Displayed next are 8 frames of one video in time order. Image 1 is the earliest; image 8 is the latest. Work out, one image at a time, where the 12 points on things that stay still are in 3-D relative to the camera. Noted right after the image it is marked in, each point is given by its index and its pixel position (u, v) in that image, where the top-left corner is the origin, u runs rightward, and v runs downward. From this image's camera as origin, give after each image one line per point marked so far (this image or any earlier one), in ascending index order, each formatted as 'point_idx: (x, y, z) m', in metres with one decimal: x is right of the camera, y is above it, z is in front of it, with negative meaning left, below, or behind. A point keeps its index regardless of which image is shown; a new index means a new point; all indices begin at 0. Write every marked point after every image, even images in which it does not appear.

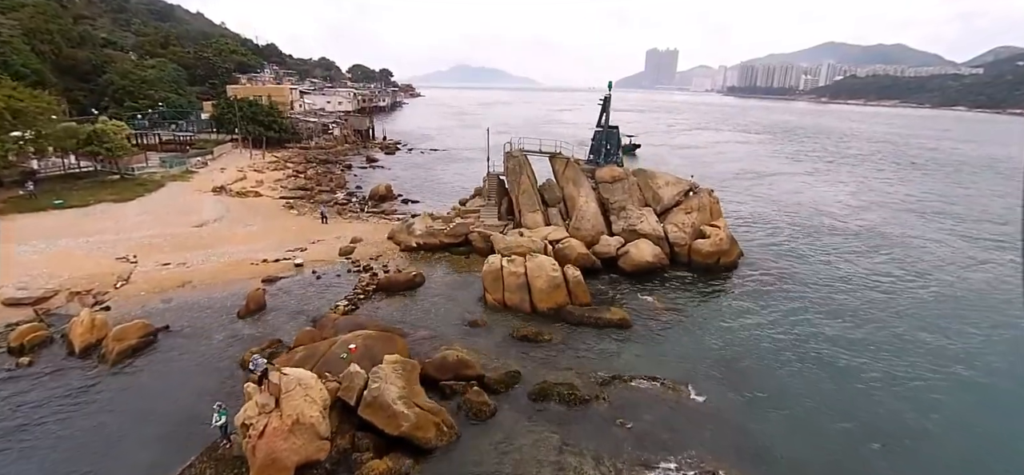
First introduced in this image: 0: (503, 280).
0: (-0.3, -1.7, +18.4) m
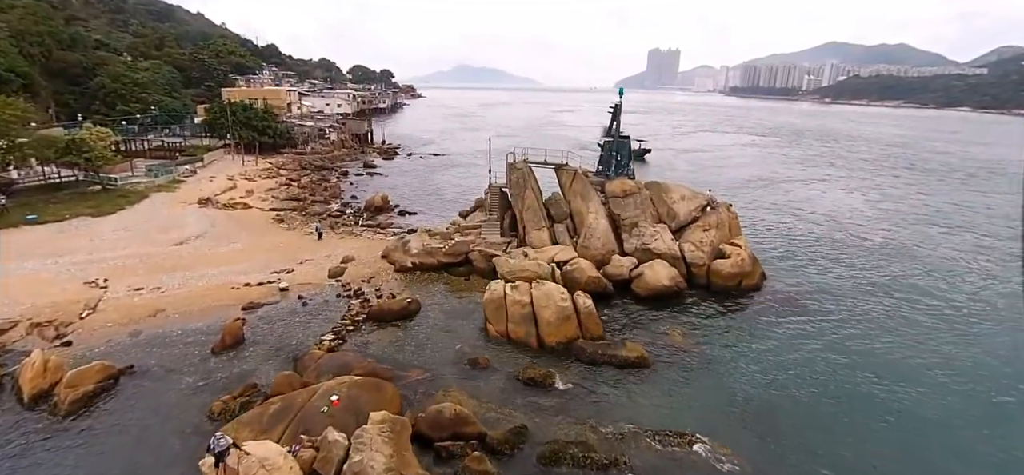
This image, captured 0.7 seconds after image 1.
0: (-0.2, -2.6, +16.6) m
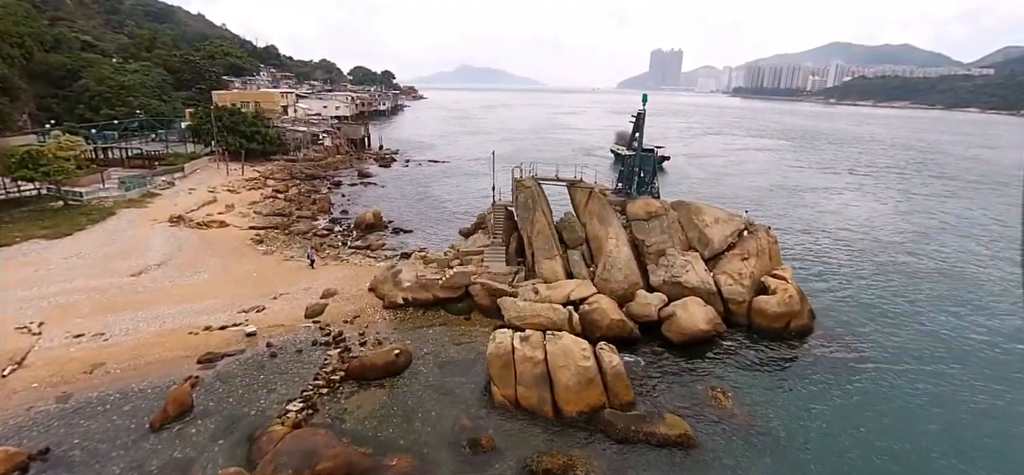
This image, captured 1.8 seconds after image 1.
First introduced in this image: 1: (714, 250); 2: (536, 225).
0: (+0.1, -3.9, +13.6) m
1: (+8.6, -0.5, +19.6) m
2: (+1.0, +0.6, +19.9) m
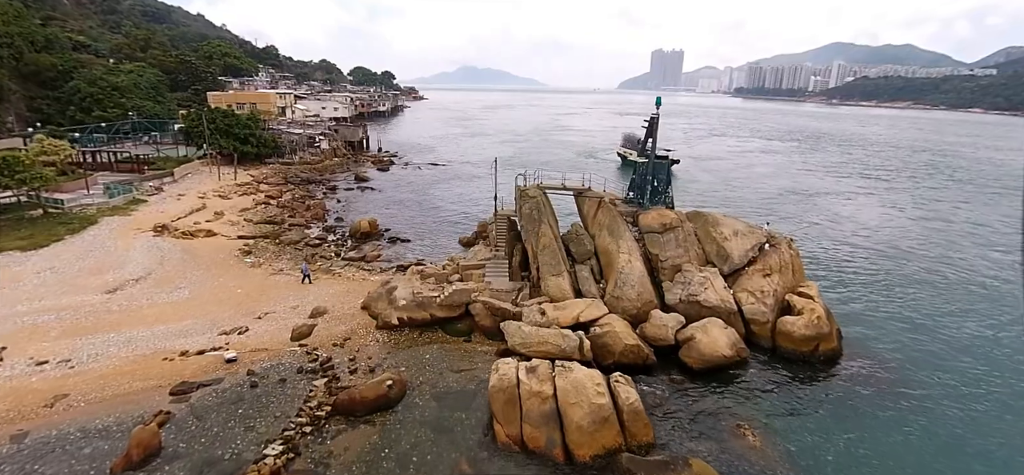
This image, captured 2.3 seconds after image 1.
0: (+0.3, -4.4, +12.1) m
1: (+8.8, -1.1, +18.2) m
2: (+1.2, 0.0, +18.4) m
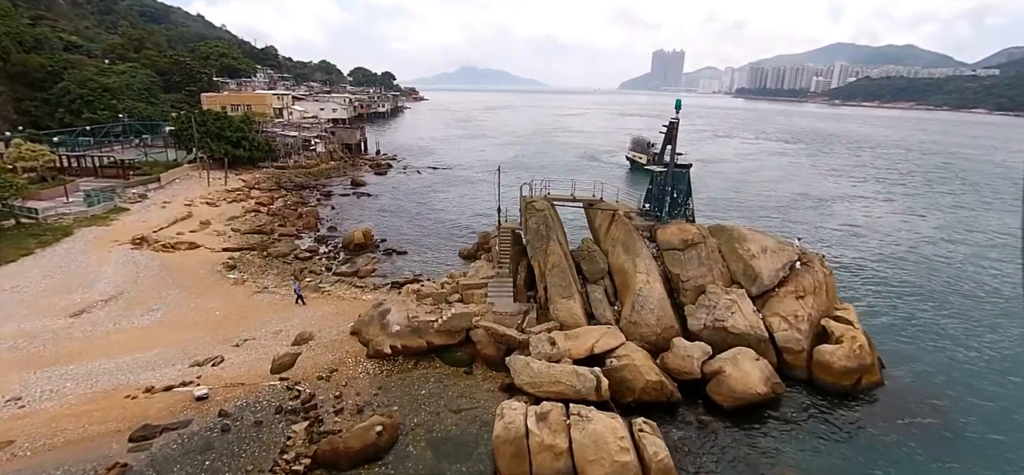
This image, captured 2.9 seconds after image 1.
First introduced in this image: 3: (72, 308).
0: (+0.4, -5.1, +10.4) m
1: (+9.0, -1.7, +16.4) m
2: (+1.4, -0.6, +16.7) m
3: (-16.8, -2.6, +17.6) m
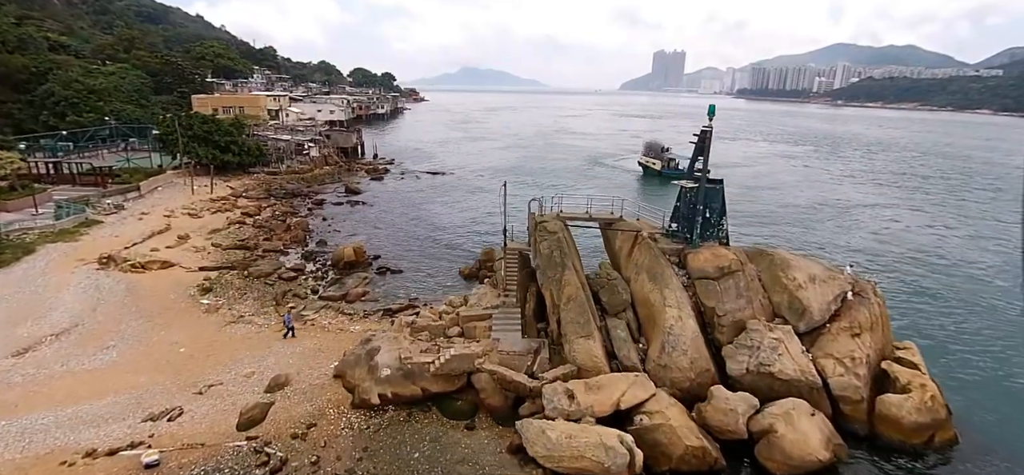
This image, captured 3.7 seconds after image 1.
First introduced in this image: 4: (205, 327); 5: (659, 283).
0: (+0.7, -5.9, +8.1) m
1: (+9.2, -2.6, +14.2) m
2: (+1.6, -1.5, +14.4) m
3: (-16.5, -3.5, +15.4) m
4: (-11.3, -3.3, +17.1) m
5: (+4.6, -1.4, +14.5) m
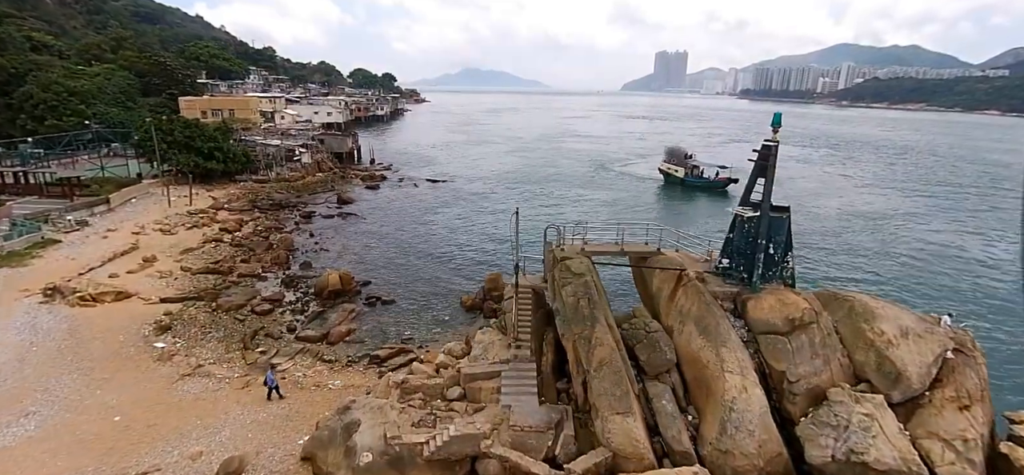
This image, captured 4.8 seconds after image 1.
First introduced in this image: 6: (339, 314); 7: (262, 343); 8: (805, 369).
0: (+1.1, -7.0, +5.1) m
1: (+9.6, -3.7, +11.1) m
2: (+2.0, -2.6, +11.4) m
3: (-16.1, -4.6, +12.4) m
4: (-10.9, -4.4, +14.1) m
5: (+5.0, -2.5, +11.5) m
6: (-7.0, -3.1, +18.7) m
7: (-9.0, -3.8, +16.6) m
8: (+7.1, -3.2, +11.3) m
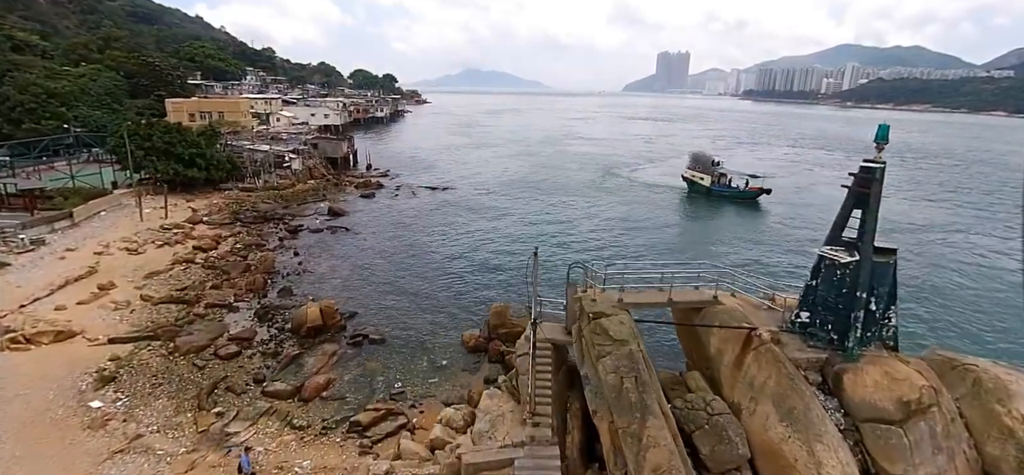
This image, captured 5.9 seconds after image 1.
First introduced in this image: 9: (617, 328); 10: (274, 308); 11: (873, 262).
0: (+1.4, -8.0, +2.2) m
1: (+10.0, -4.7, +8.2) m
2: (+2.4, -3.6, +8.5) m
3: (-15.8, -5.6, +9.5) m
4: (-10.5, -5.4, +11.2) m
5: (+5.3, -3.6, +8.5) m
6: (-6.6, -4.1, +15.8) m
7: (-8.6, -4.8, +13.7) m
8: (+7.5, -4.2, +8.3) m
9: (+2.1, -1.7, +9.5) m
10: (-9.9, -3.0, +19.4) m
11: (+7.1, -0.5, +9.3) m
